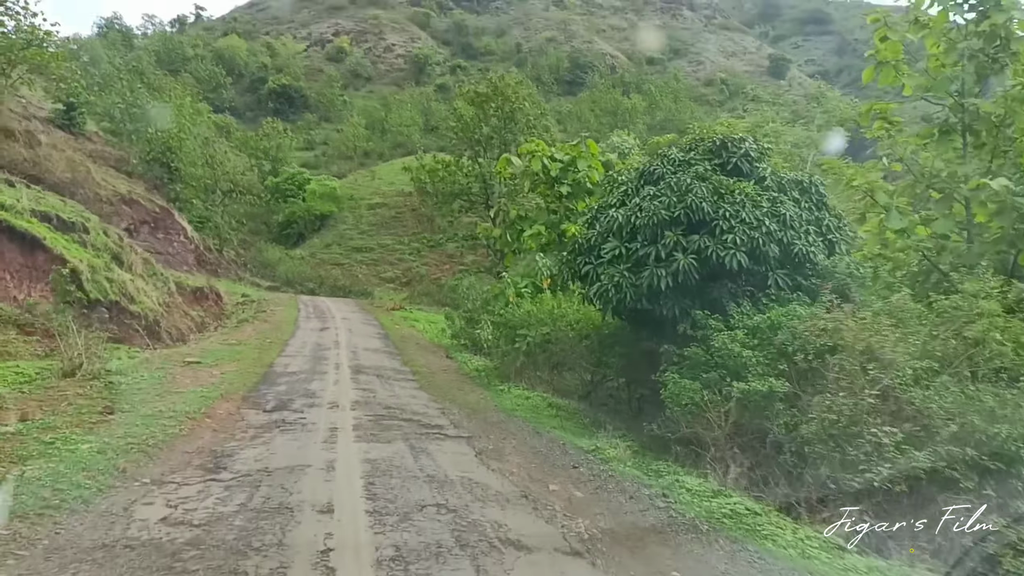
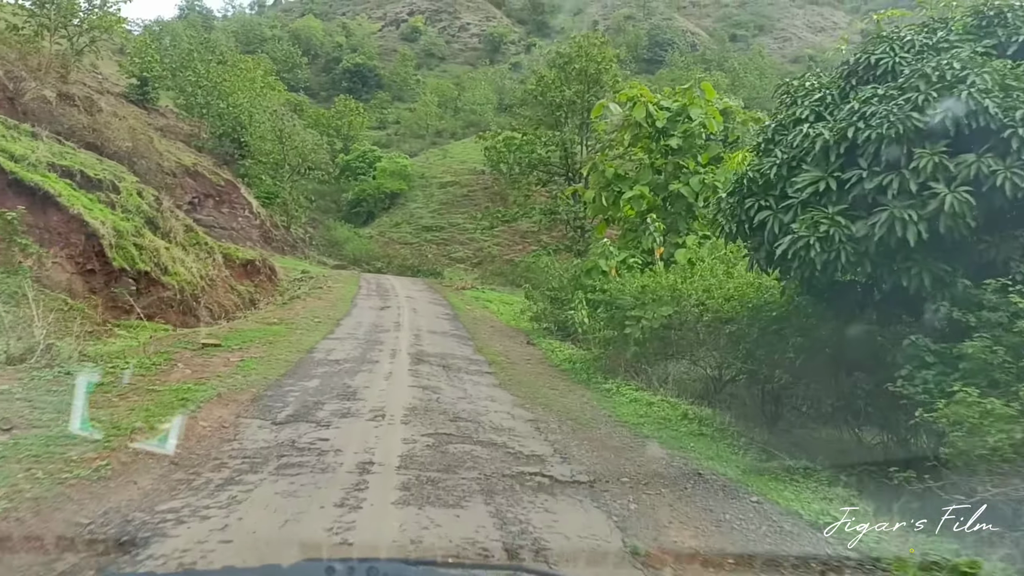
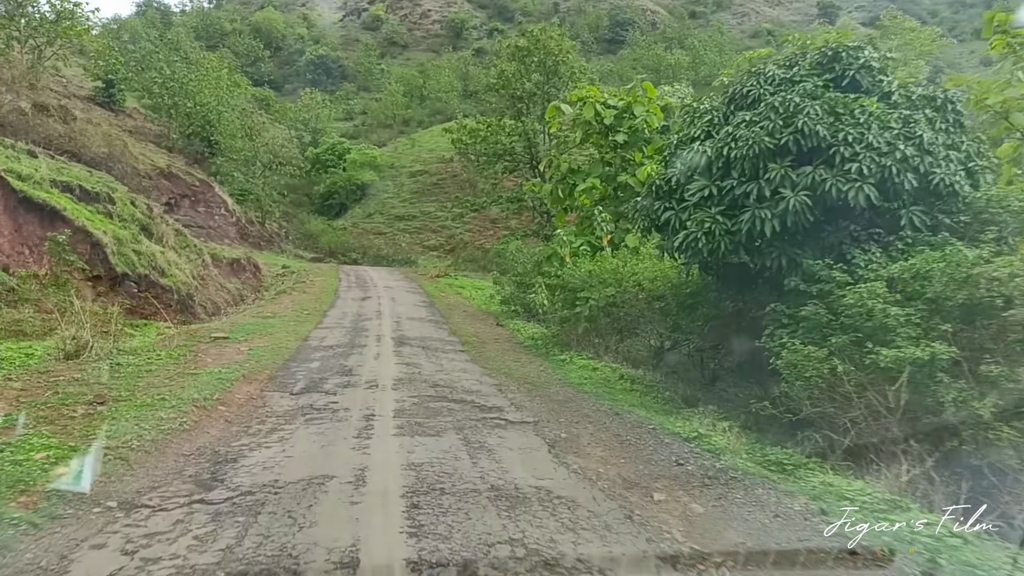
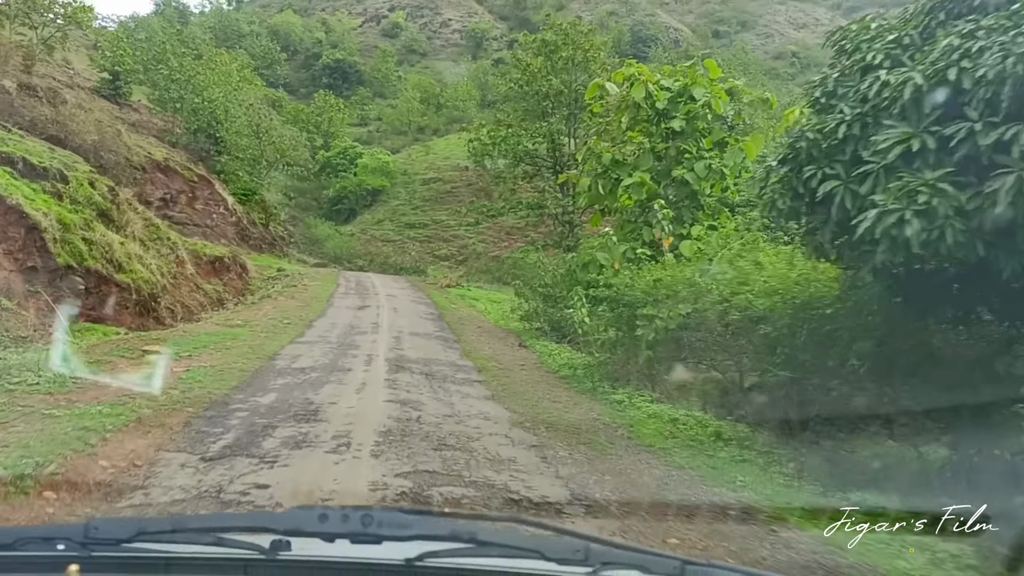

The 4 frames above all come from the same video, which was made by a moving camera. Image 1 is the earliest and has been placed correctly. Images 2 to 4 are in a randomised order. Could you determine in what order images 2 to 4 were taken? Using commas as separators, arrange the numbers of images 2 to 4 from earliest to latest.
3, 2, 4
